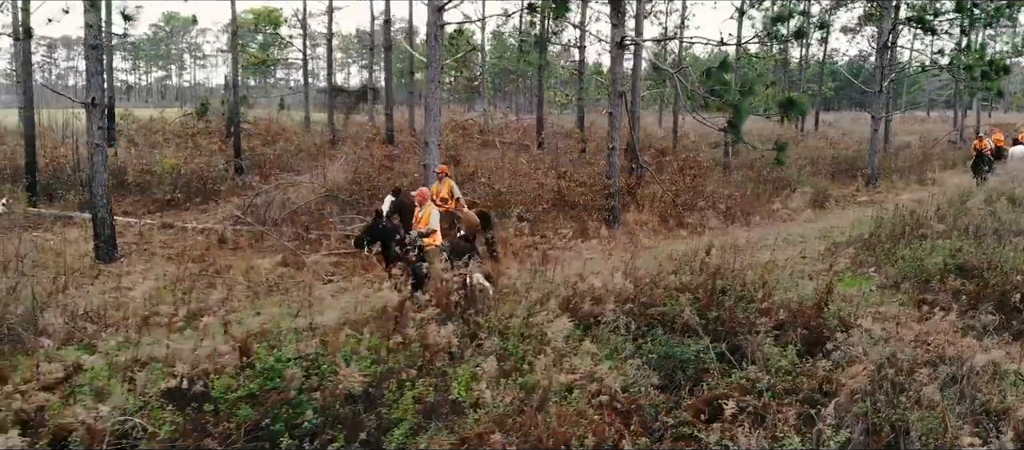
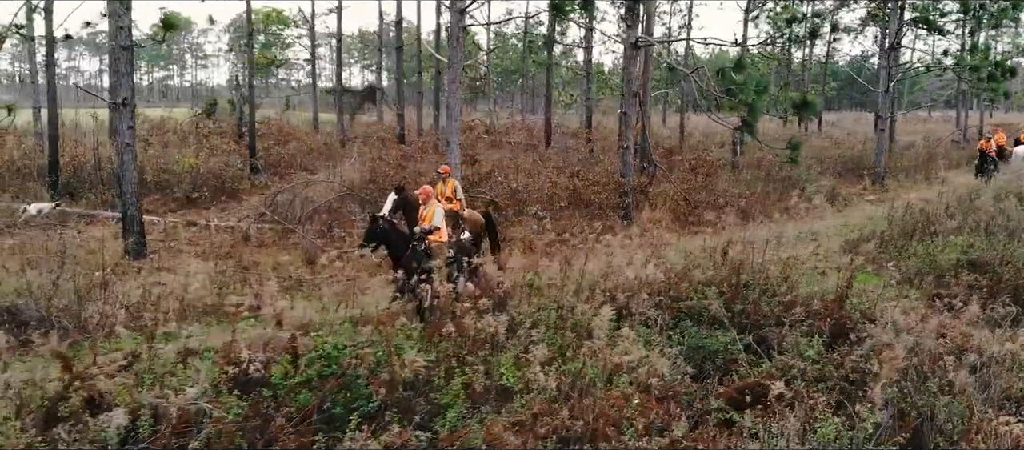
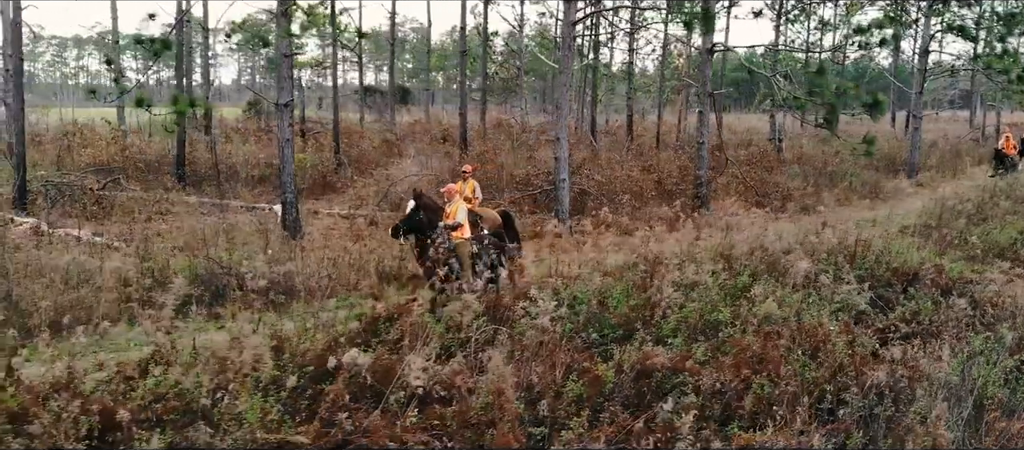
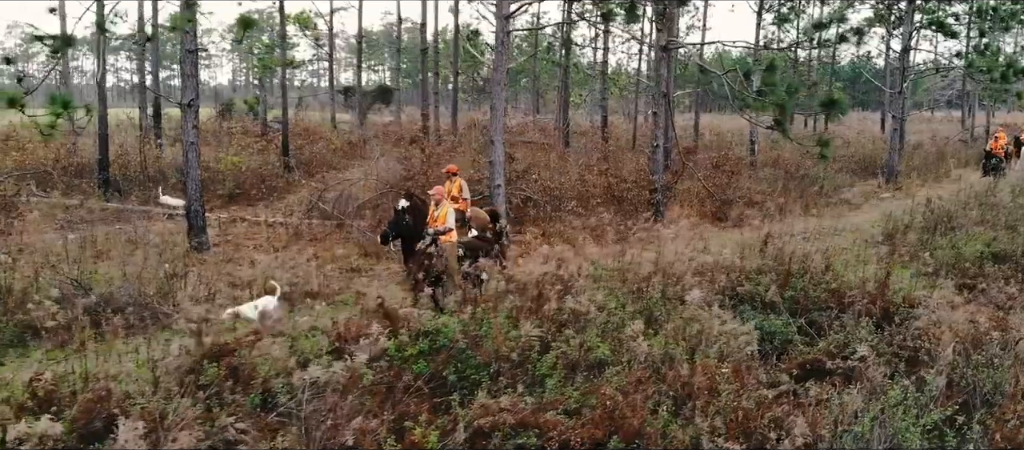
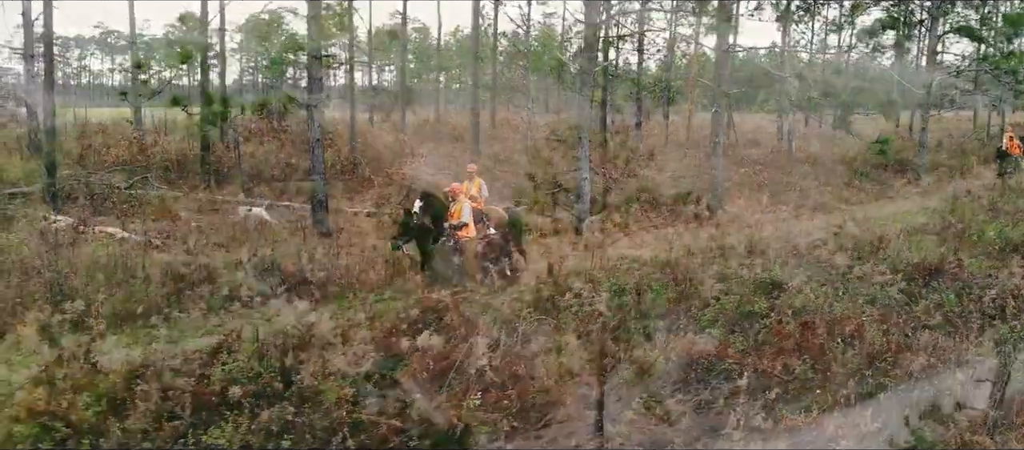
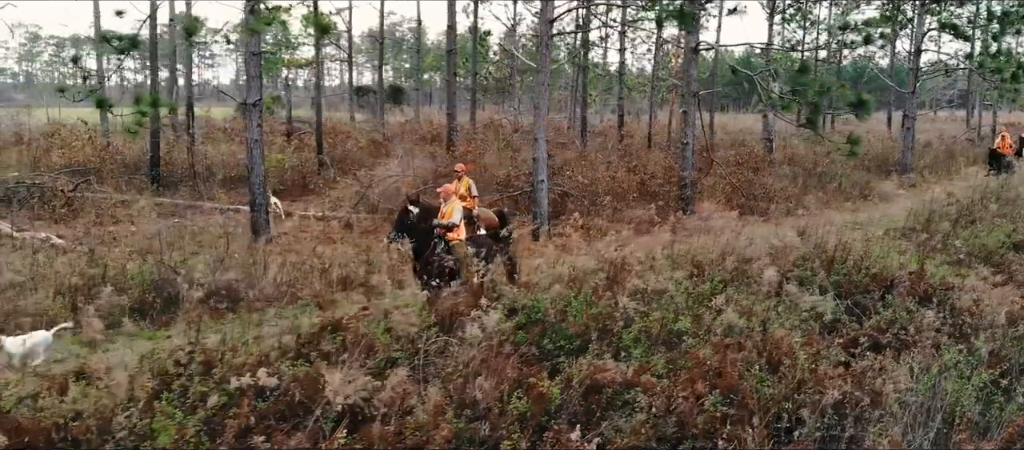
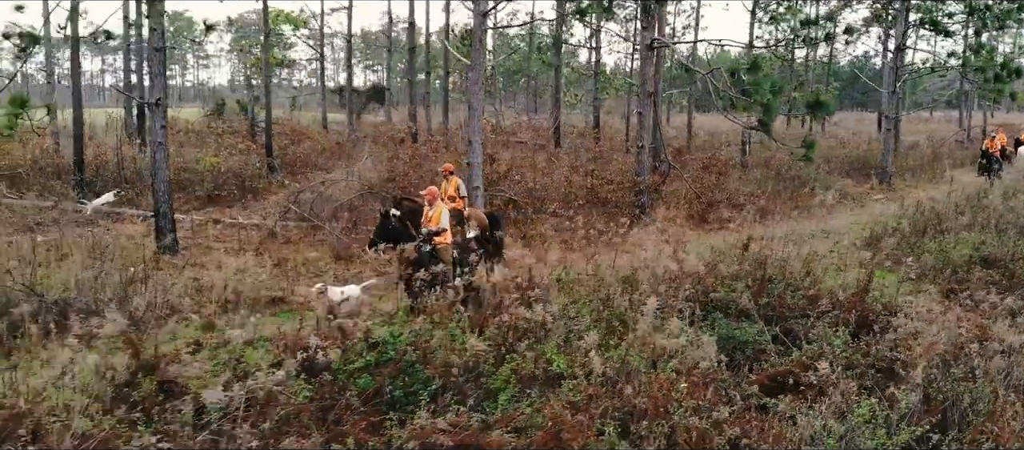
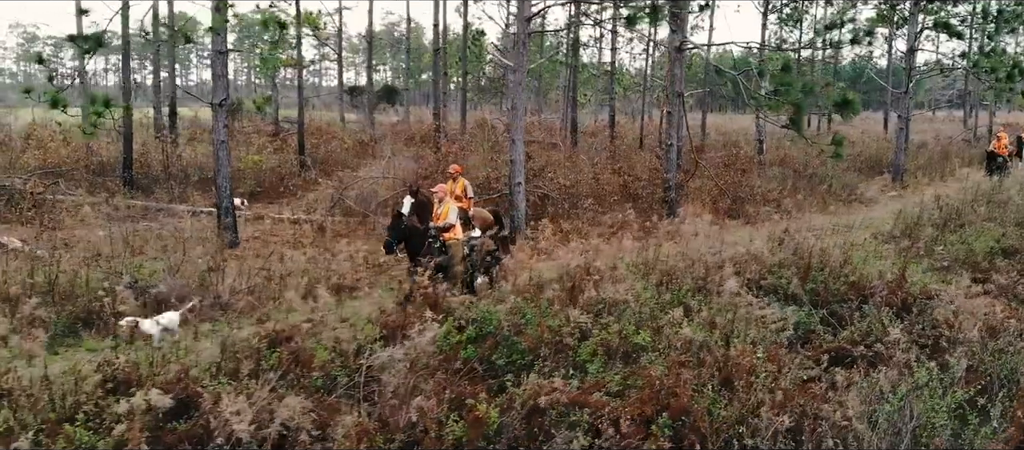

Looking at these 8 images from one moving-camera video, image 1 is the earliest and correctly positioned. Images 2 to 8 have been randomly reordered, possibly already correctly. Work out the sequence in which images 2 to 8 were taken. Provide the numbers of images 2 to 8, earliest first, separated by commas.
2, 7, 4, 8, 6, 3, 5
